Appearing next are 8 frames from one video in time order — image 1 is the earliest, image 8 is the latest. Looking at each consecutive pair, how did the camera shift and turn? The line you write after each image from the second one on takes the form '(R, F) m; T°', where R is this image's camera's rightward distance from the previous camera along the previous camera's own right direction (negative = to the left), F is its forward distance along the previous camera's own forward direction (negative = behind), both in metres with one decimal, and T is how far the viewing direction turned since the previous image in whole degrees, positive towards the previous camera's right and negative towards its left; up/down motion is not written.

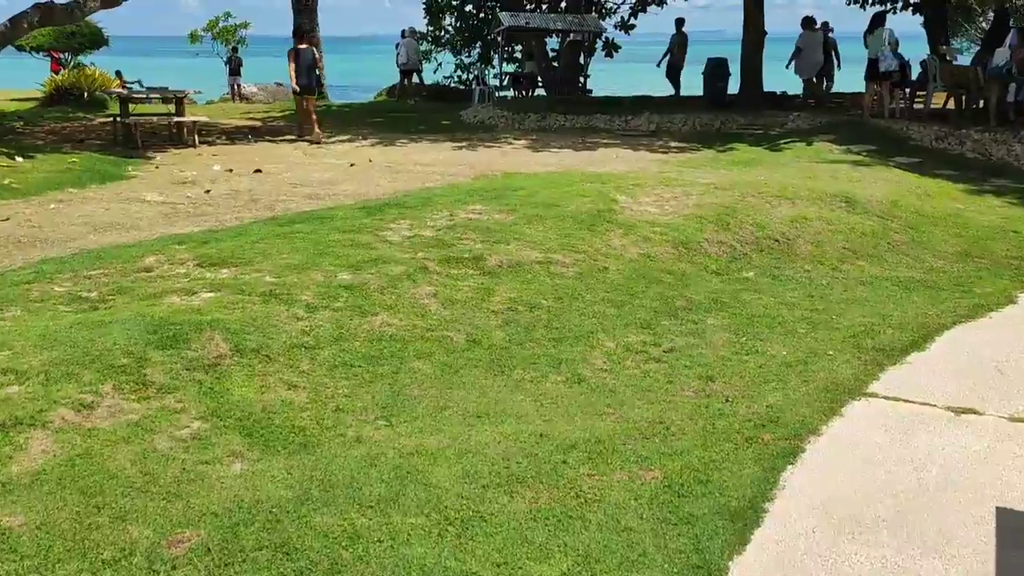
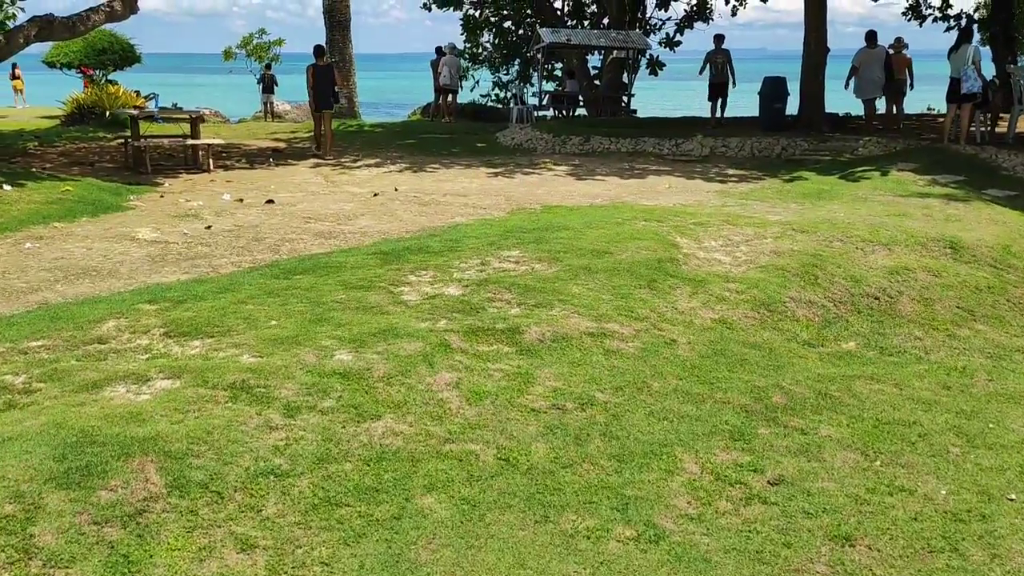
(0.0, +1.0) m; -2°
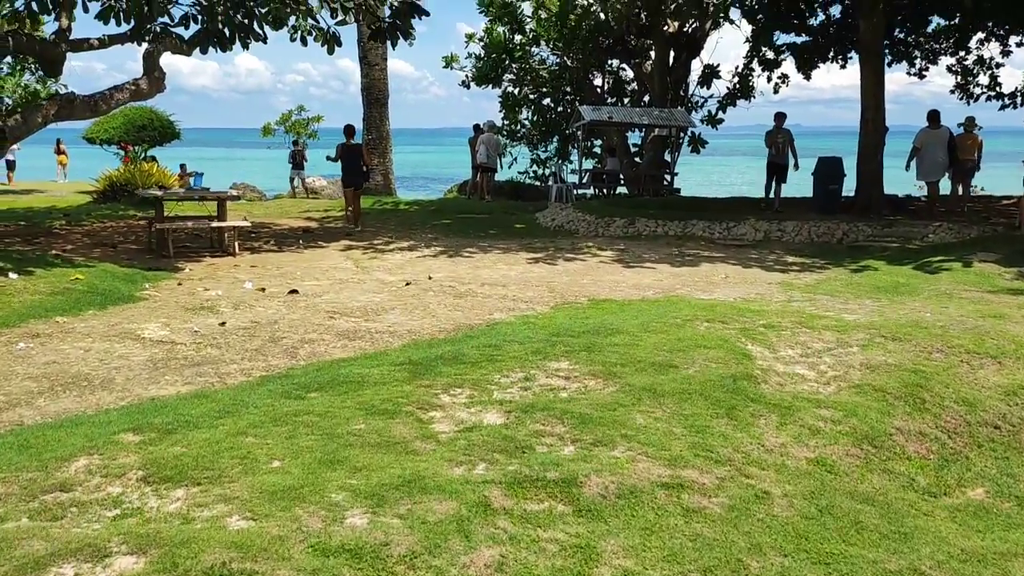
(-0.1, +0.7) m; -2°
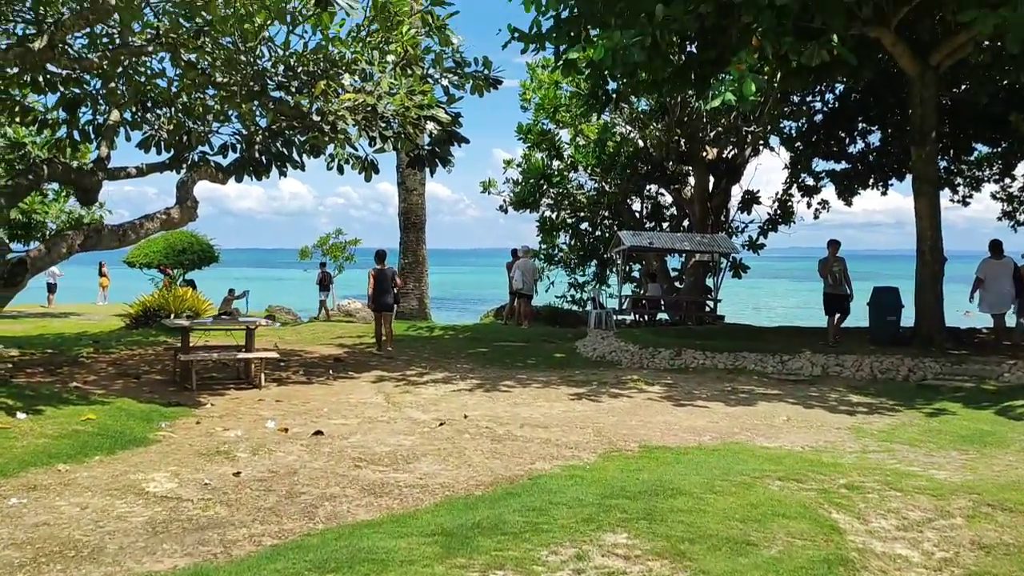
(-0.1, +0.6) m; -2°
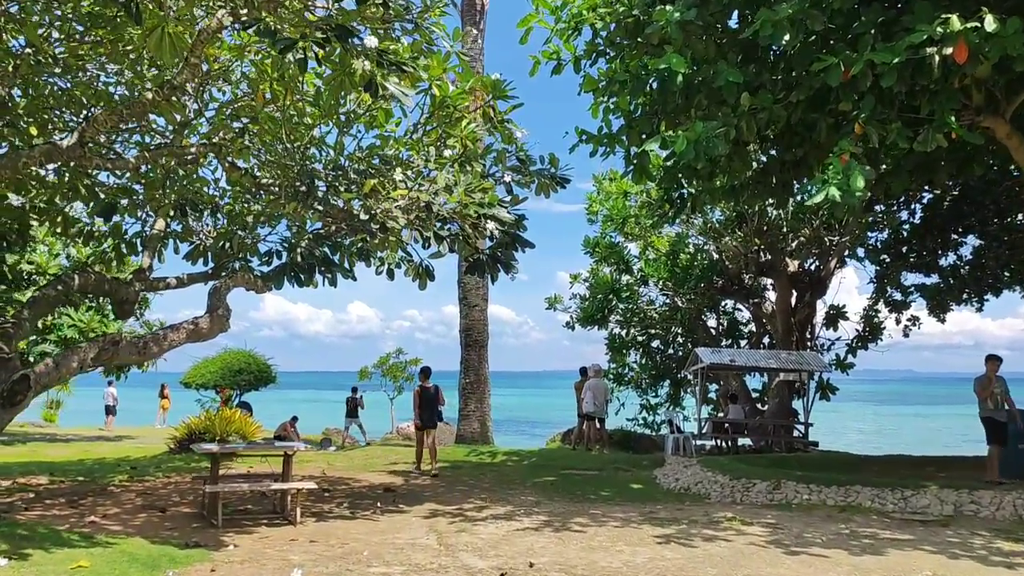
(-0.1, +1.2) m; -4°
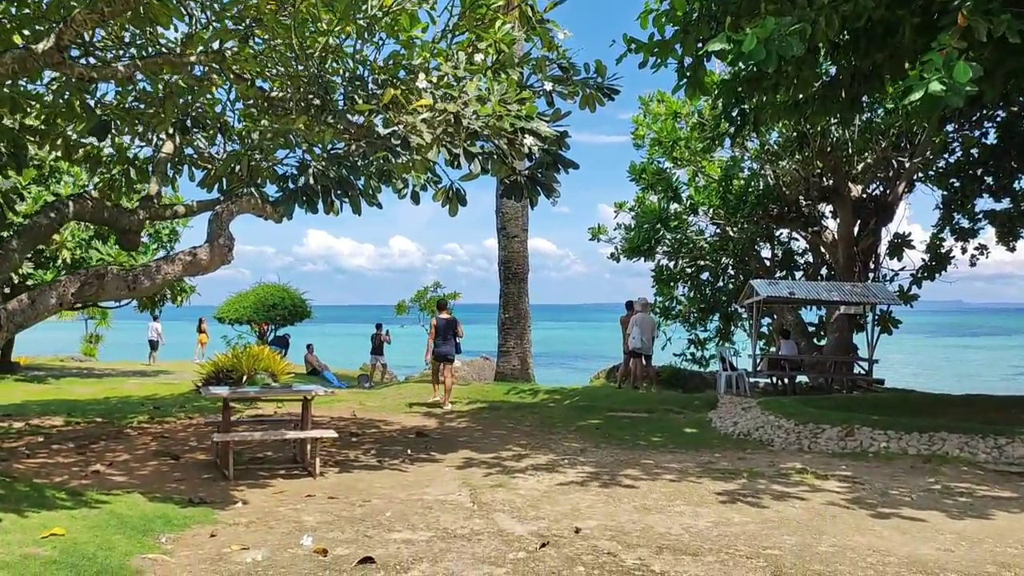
(0.0, +1.0) m; -3°
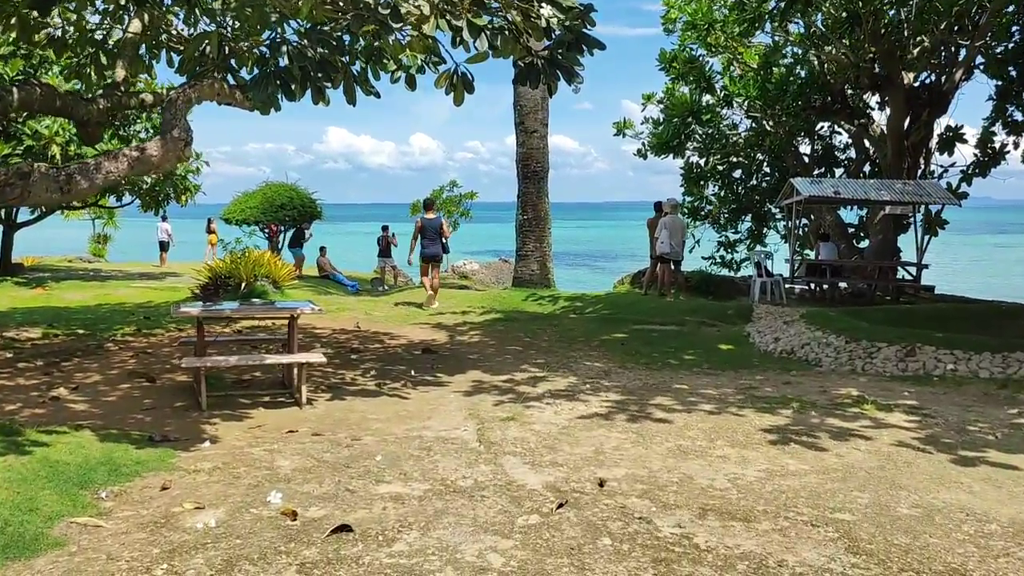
(+0.1, +1.1) m; -1°
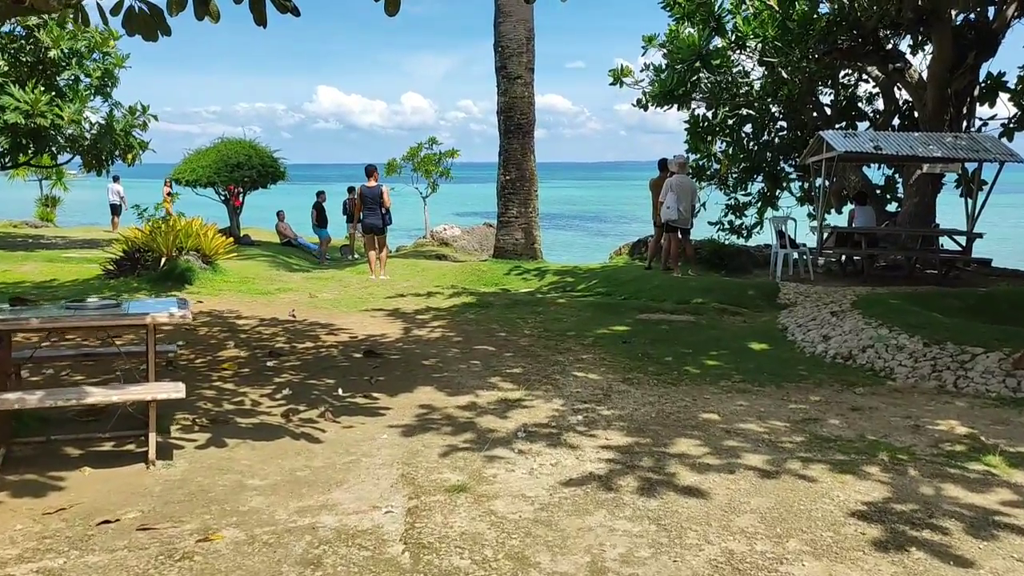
(+0.2, +2.2) m; 0°
